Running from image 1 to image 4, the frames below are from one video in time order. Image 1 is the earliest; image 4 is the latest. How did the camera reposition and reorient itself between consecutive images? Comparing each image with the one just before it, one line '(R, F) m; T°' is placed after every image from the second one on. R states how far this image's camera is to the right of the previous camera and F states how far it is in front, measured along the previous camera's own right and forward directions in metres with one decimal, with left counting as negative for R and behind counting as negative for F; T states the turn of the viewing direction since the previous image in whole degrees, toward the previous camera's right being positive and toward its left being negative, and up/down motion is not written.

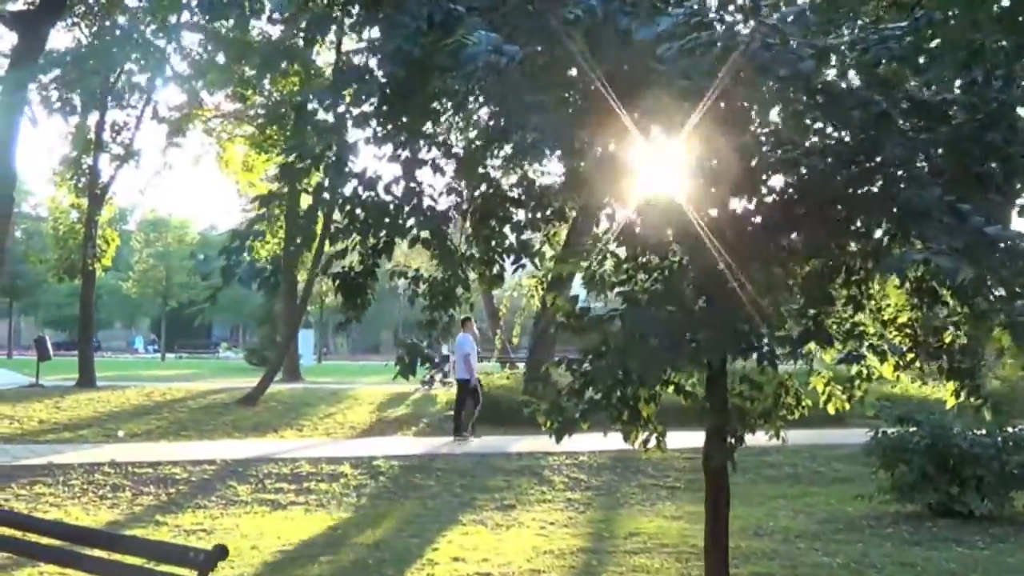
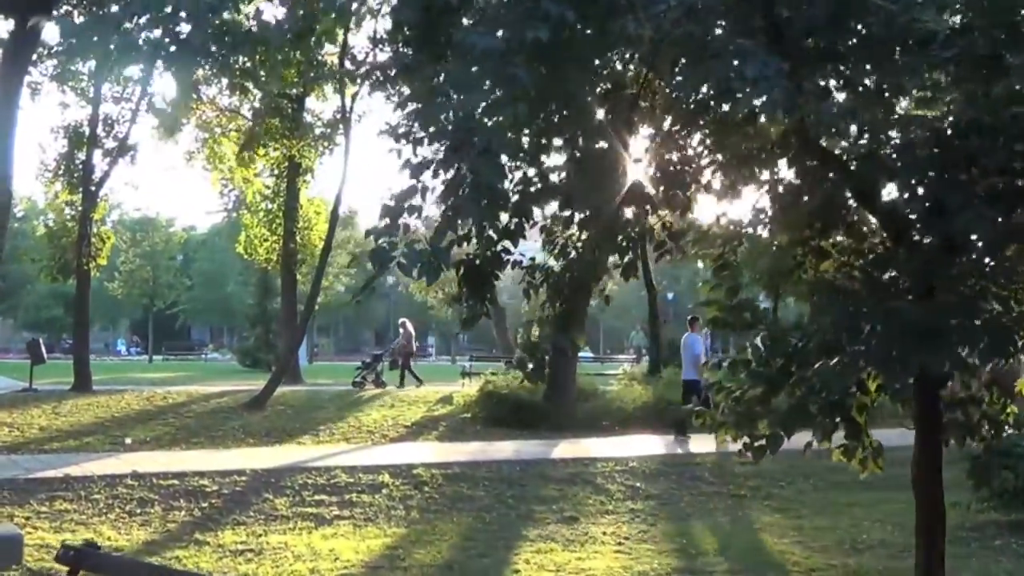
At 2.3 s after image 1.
(-0.8, +1.0) m; +1°
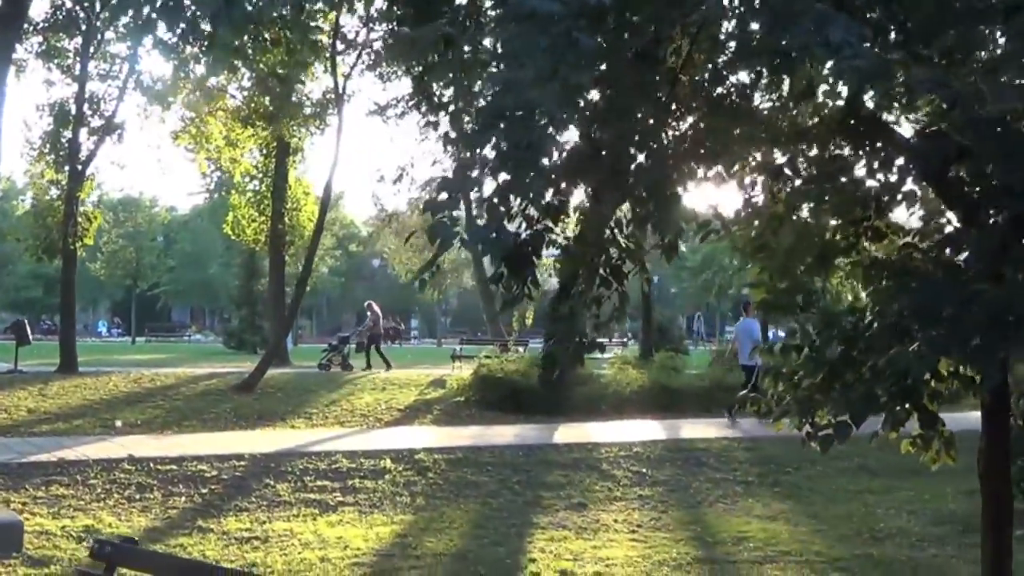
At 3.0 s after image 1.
(-0.3, +0.3) m; +1°
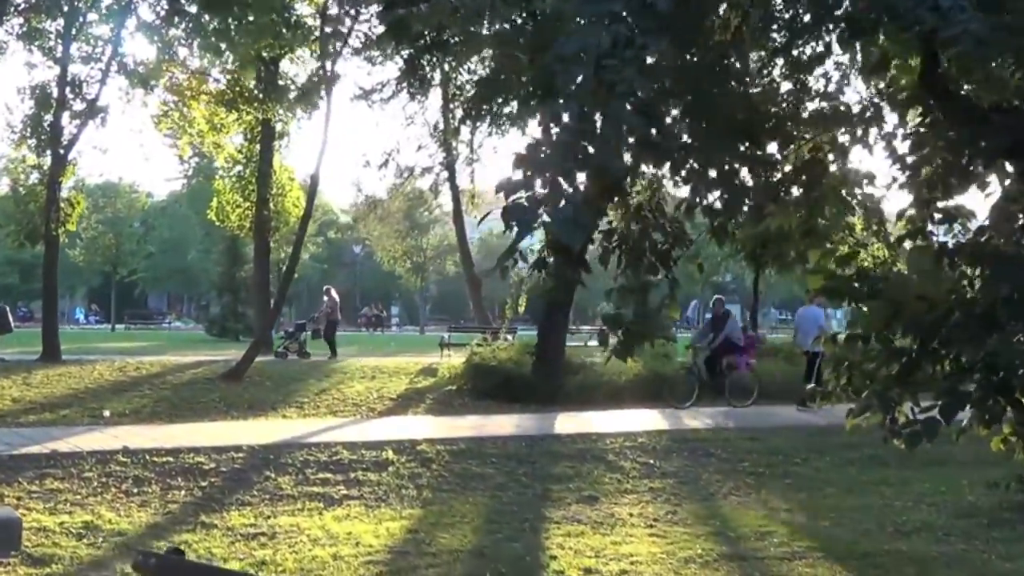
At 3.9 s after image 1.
(-0.3, +0.3) m; +1°
